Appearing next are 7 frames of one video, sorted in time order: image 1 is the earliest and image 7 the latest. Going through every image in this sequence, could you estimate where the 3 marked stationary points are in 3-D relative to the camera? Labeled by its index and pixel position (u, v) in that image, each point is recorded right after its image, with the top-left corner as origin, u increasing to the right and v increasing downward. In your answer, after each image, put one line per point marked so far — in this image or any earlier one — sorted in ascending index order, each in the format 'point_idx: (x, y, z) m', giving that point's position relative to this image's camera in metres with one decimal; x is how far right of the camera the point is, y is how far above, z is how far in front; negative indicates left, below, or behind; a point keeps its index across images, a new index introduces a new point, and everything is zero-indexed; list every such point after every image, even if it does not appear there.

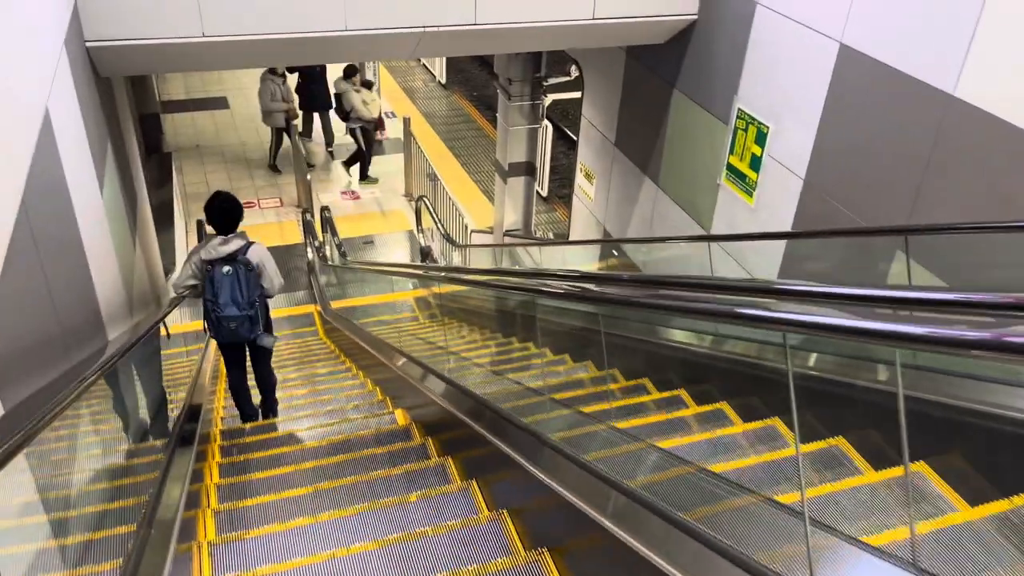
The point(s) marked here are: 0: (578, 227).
0: (+0.6, +0.5, +6.7) m
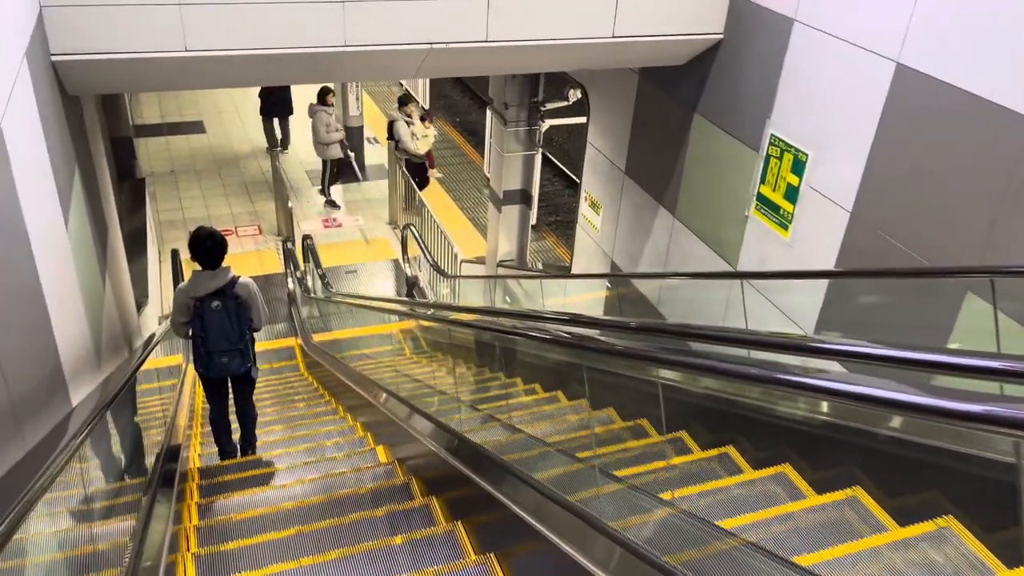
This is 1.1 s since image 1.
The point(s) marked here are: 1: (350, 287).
0: (+0.5, +0.2, +6.3) m
1: (-2.1, 0.0, +10.3) m
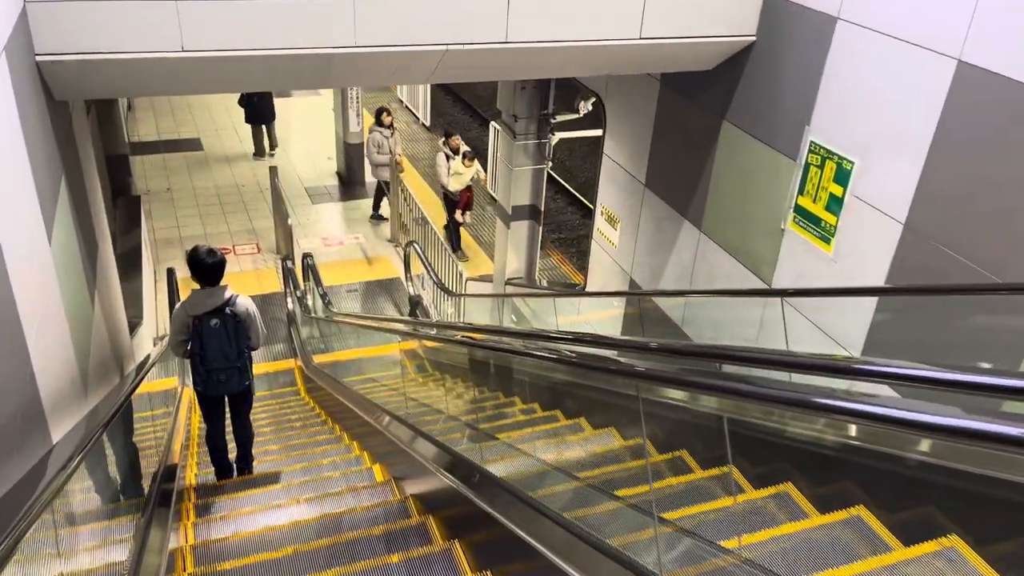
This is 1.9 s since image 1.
0: (+0.6, +0.1, +6.0) m
1: (-2.0, -0.2, +10.0) m
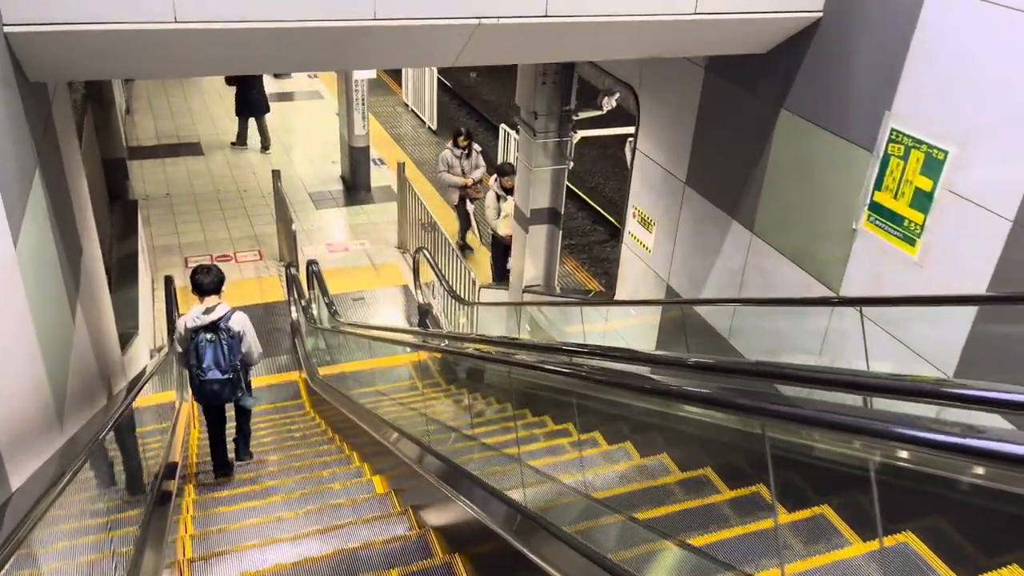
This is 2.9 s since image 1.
0: (+0.8, +0.1, +5.6) m
1: (-1.8, -0.3, +9.6) m
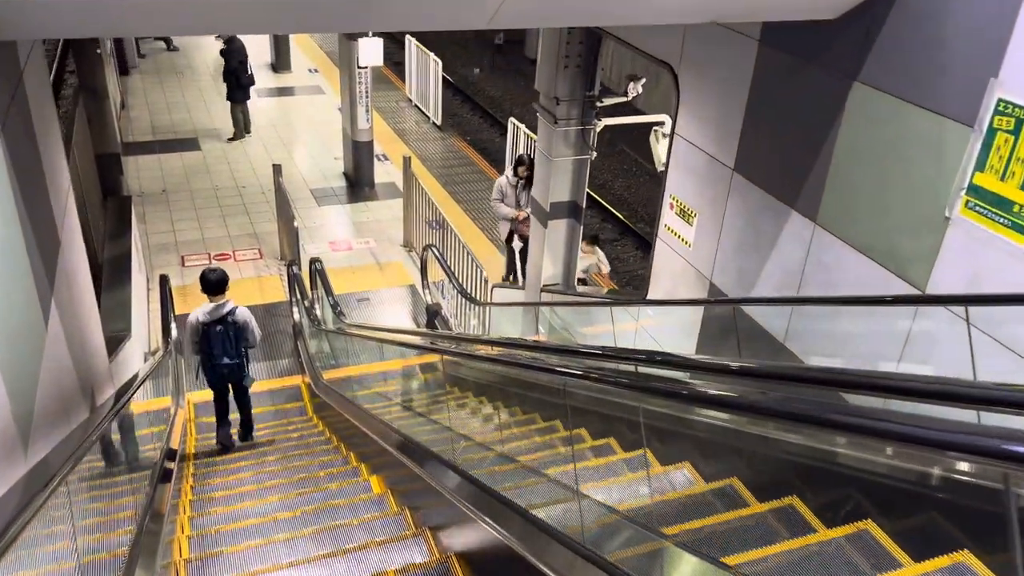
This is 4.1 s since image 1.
0: (+0.9, +0.1, +5.2) m
1: (-1.7, -0.3, +9.1) m
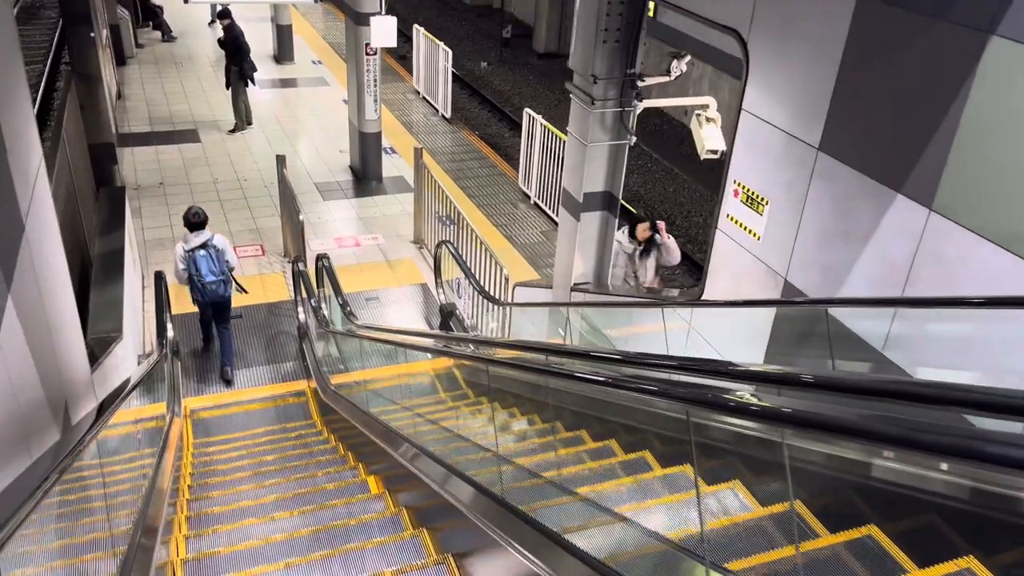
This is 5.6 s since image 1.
0: (+1.2, +0.1, +4.6) m
1: (-1.5, -0.3, +8.6) m
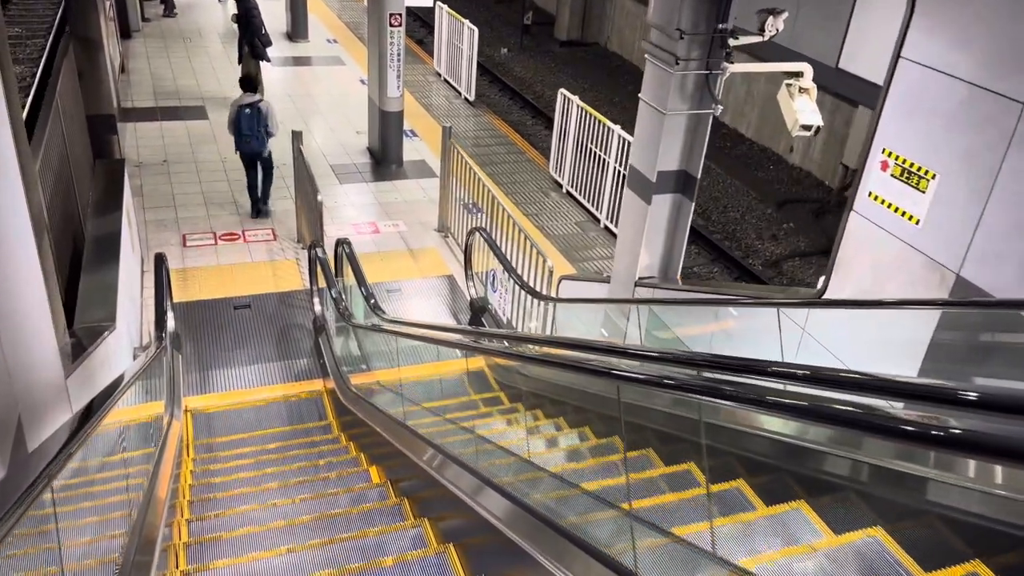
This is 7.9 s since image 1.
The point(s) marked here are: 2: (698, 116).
0: (+1.5, +0.1, +3.7) m
1: (-1.1, -0.2, +7.7) m
2: (+1.2, +1.1, +5.0) m
